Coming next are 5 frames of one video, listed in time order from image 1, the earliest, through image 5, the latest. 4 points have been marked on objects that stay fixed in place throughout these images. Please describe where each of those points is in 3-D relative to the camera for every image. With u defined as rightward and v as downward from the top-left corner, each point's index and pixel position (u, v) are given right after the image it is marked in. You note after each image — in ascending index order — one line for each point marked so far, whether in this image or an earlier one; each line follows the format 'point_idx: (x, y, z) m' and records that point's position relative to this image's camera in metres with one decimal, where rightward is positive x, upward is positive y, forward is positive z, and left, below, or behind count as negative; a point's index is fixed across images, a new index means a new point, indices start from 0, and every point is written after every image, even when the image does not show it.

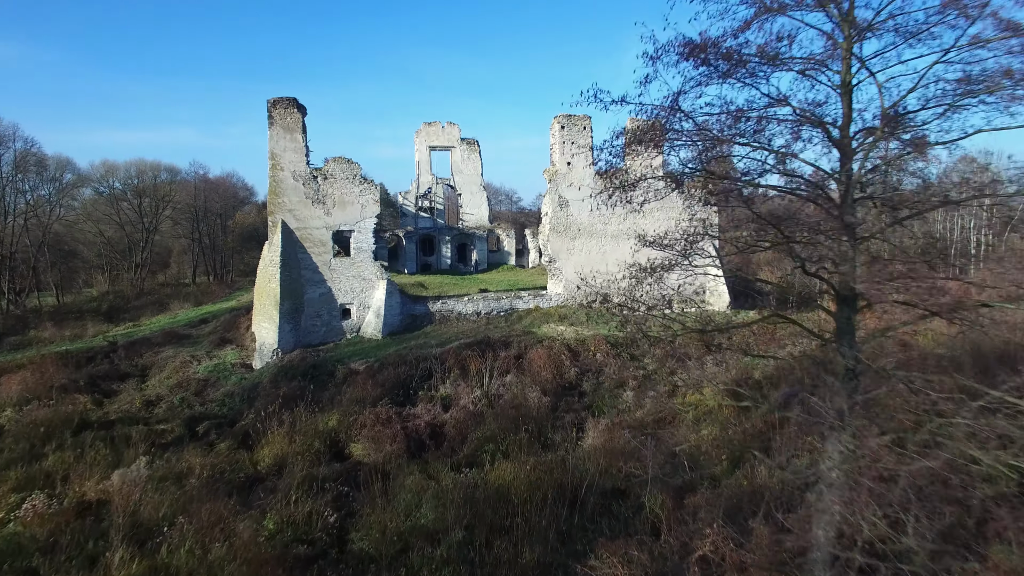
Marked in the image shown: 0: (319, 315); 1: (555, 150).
0: (-5.0, -0.7, +13.3) m
1: (+1.3, +4.1, +15.5) m
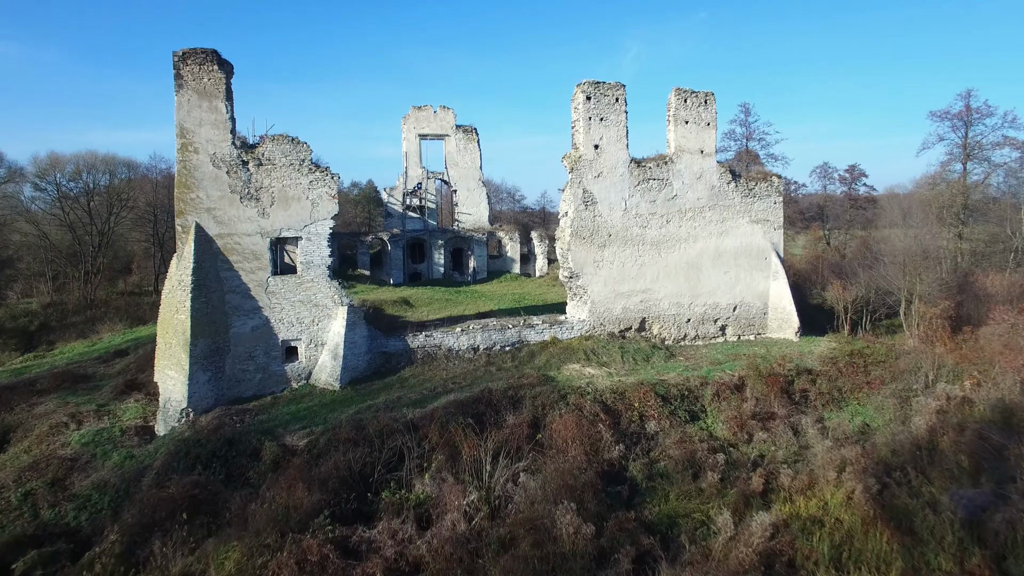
0: (-4.8, -1.3, +9.5) m
1: (+1.5, +3.6, +11.7) m
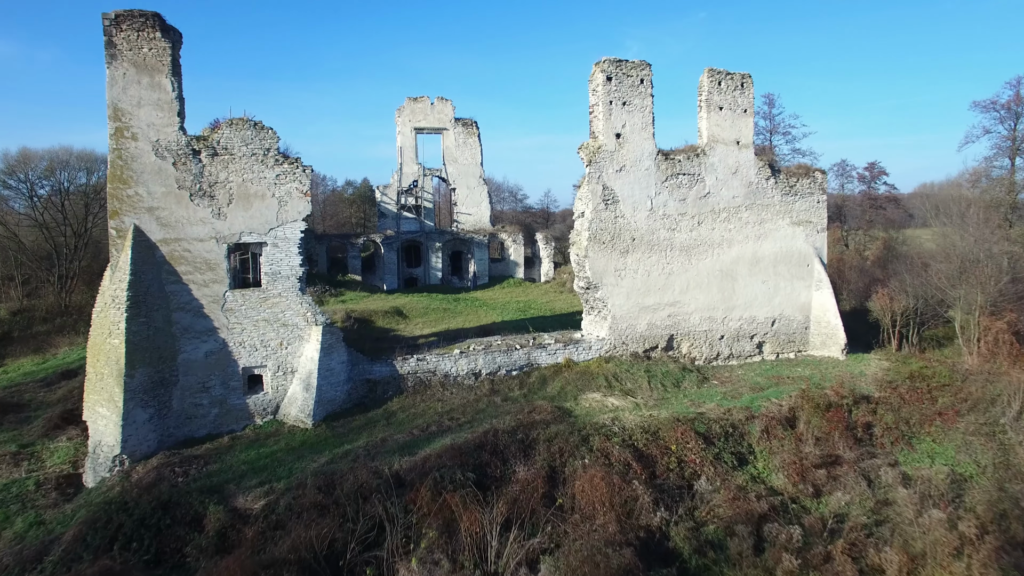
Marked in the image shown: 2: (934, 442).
0: (-4.7, -1.5, +7.8) m
1: (+1.6, +3.3, +10.0) m
2: (+7.0, -2.6, +8.6) m
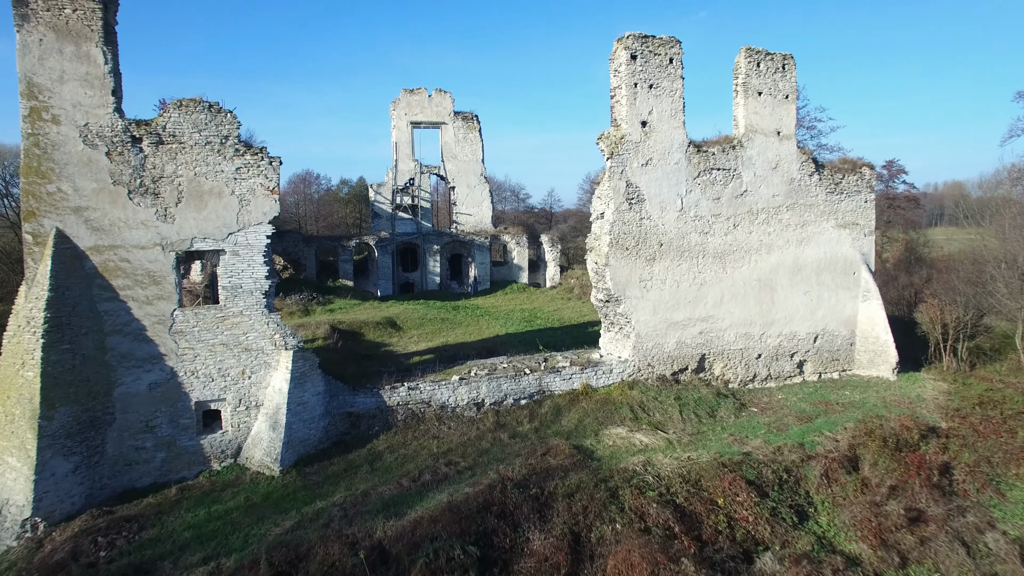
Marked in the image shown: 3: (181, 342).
0: (-4.5, -1.7, +6.4) m
1: (+1.7, +3.1, +8.6) m
2: (+7.2, -2.8, +7.2) m
3: (-4.1, -0.7, +6.5) m
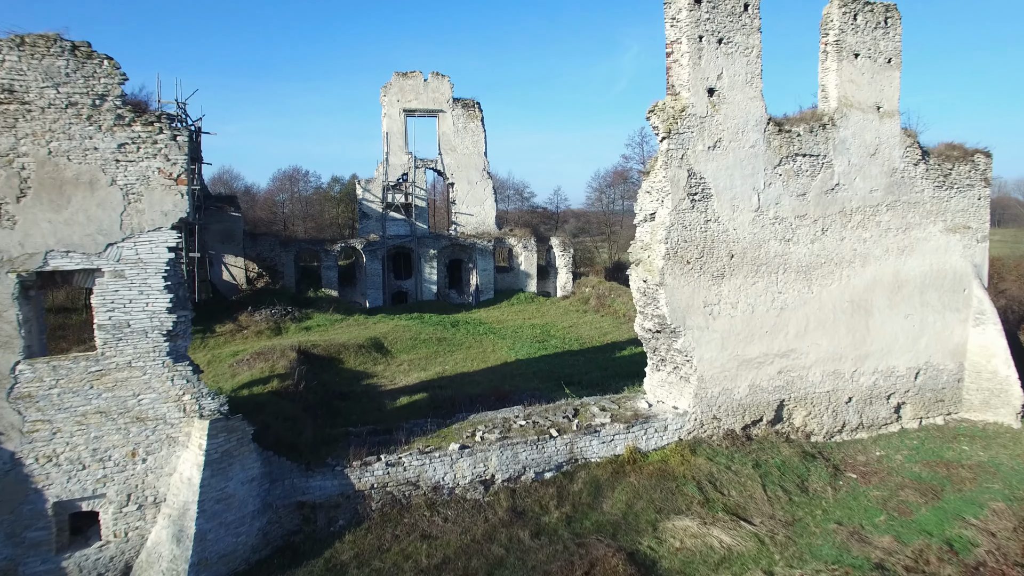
0: (-4.3, -2.1, +4.2) m
1: (+2.0, +2.8, +6.4) m
2: (+7.4, -3.1, +4.9) m
3: (-3.9, -1.0, +4.2) m
